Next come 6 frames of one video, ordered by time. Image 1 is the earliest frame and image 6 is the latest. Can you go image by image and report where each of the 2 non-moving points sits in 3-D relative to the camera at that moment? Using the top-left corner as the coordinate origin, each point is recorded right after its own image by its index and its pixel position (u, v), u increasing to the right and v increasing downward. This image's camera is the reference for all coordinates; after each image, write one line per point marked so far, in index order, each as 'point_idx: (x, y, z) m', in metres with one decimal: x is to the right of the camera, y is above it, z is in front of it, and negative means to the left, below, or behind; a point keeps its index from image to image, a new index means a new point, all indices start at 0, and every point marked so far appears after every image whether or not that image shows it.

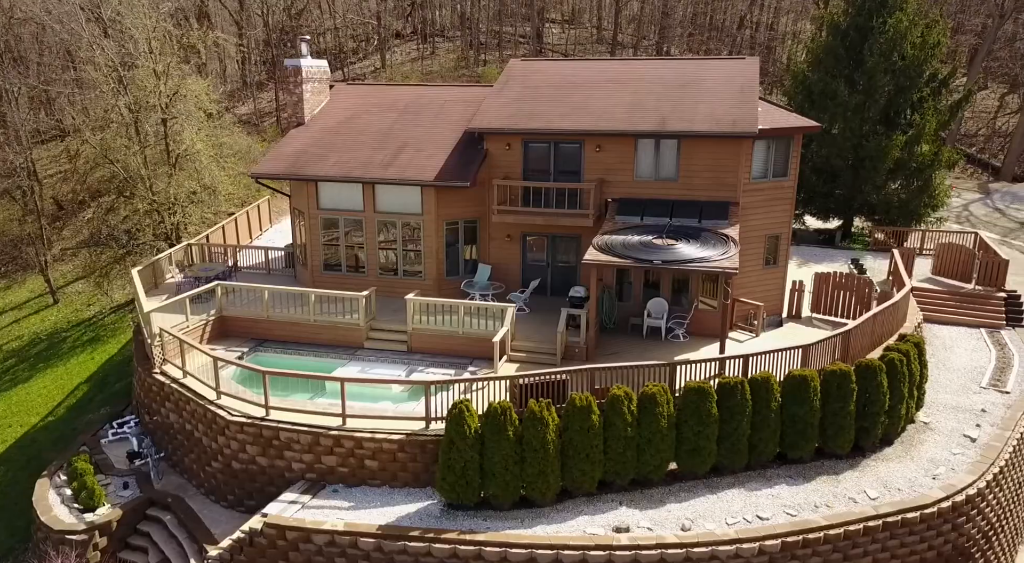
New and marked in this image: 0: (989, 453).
0: (+10.2, -3.6, +16.7) m
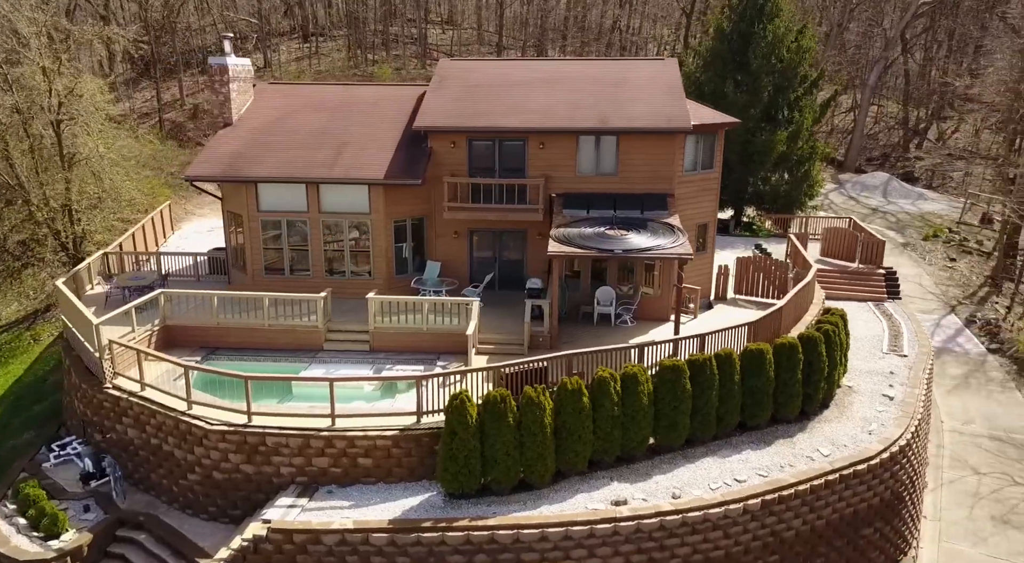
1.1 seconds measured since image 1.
0: (+9.5, -3.0, +18.9) m
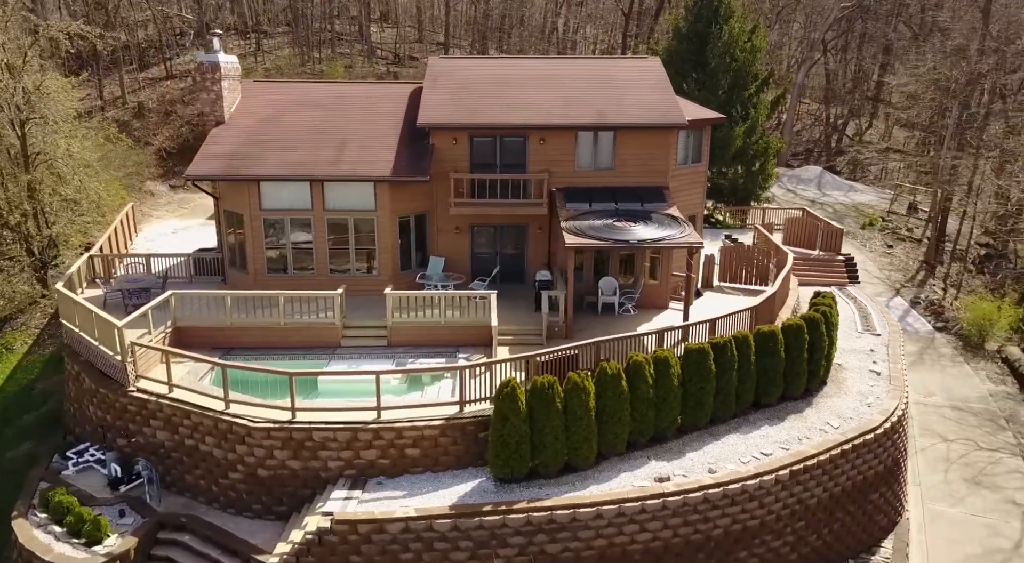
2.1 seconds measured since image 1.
0: (+9.9, -2.6, +20.4) m
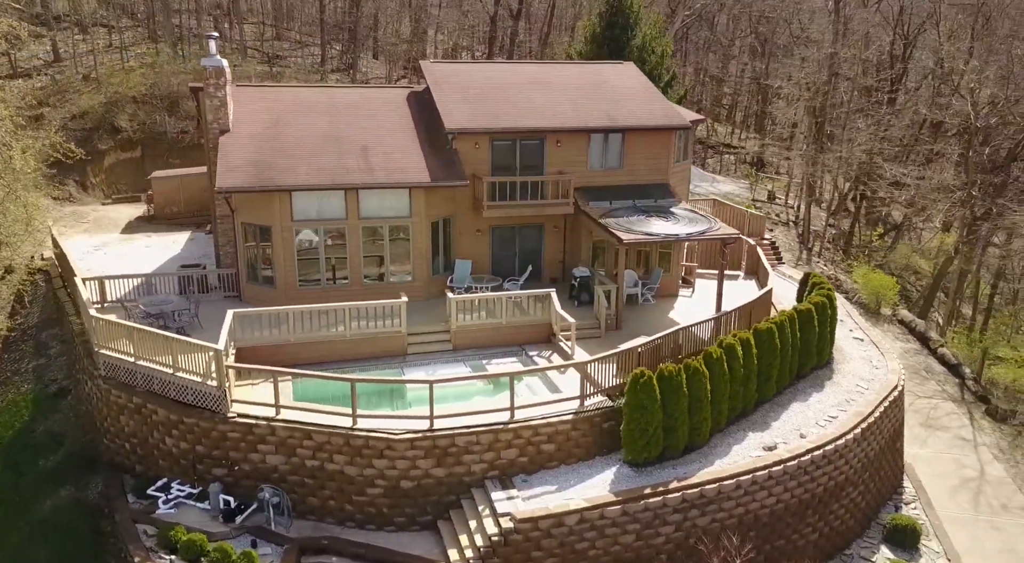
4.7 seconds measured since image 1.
0: (+11.0, -1.9, +23.5) m
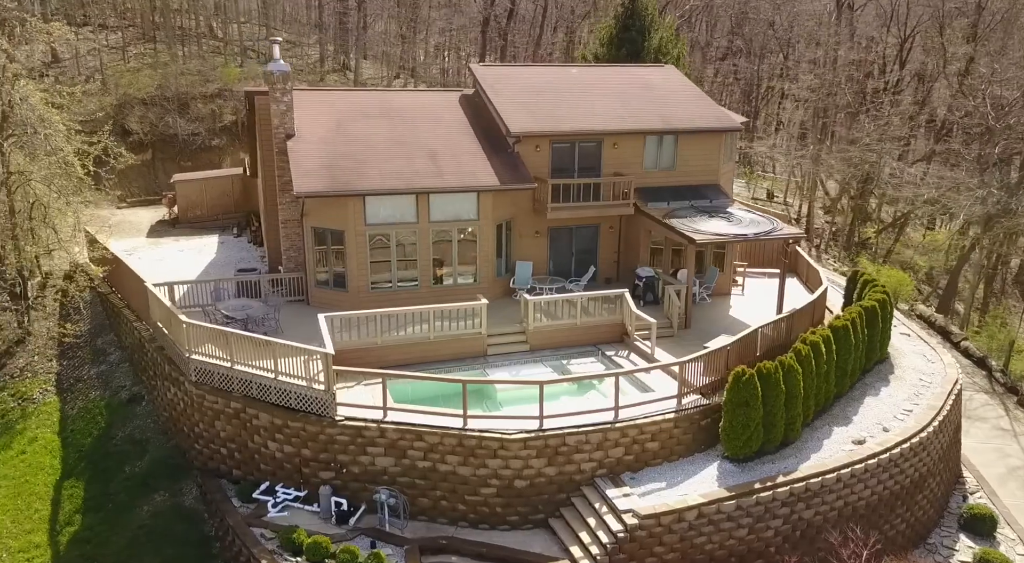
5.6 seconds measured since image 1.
0: (+12.8, -1.8, +24.3) m
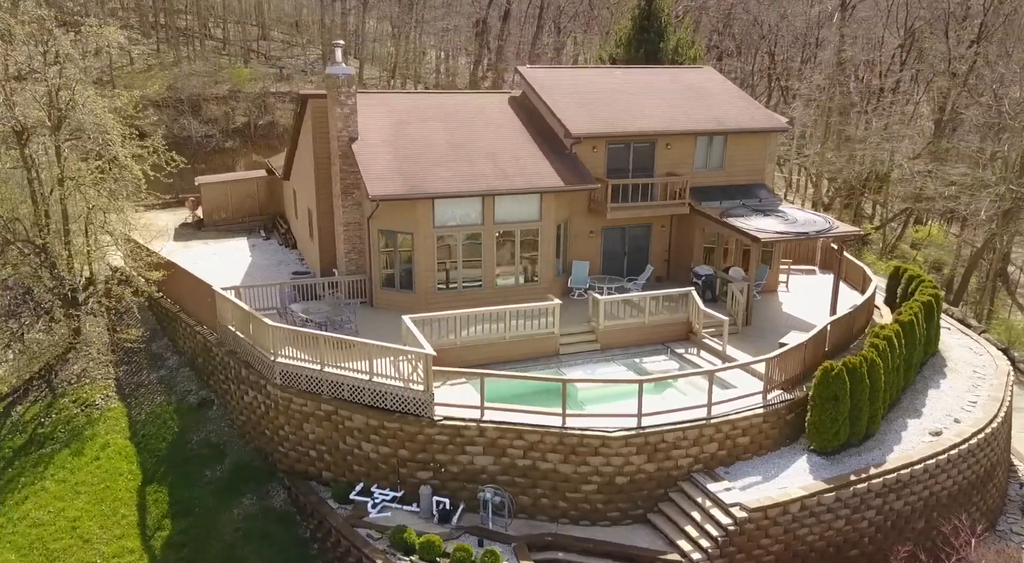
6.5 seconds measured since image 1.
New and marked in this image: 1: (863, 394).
0: (+14.5, -1.7, +24.9) m
1: (+7.4, -2.4, +16.8) m
